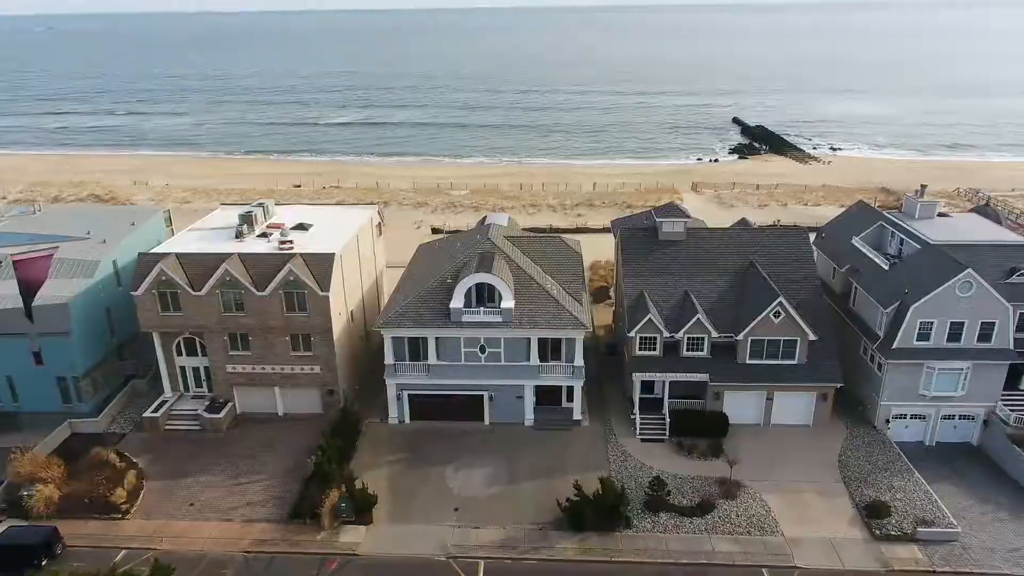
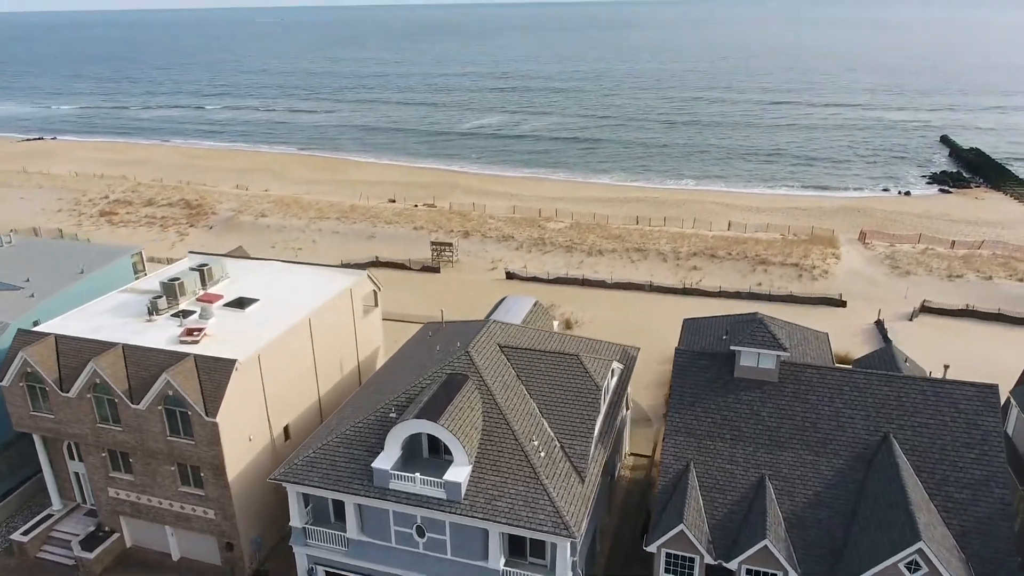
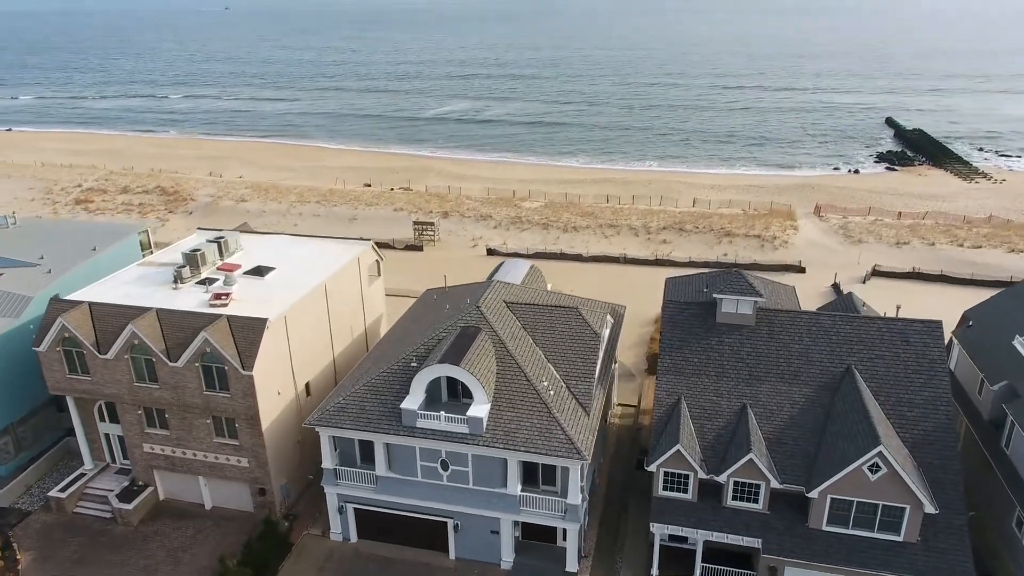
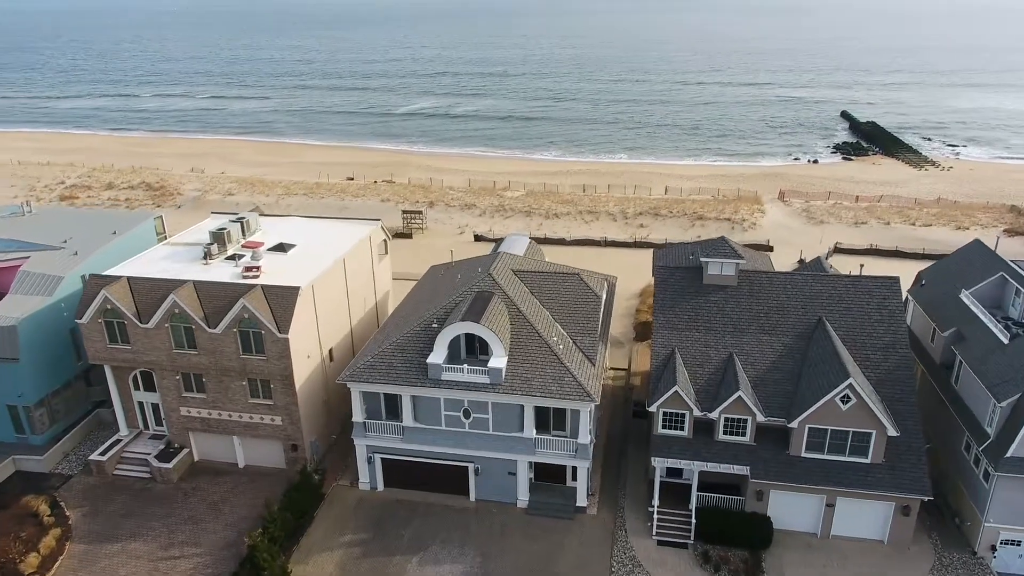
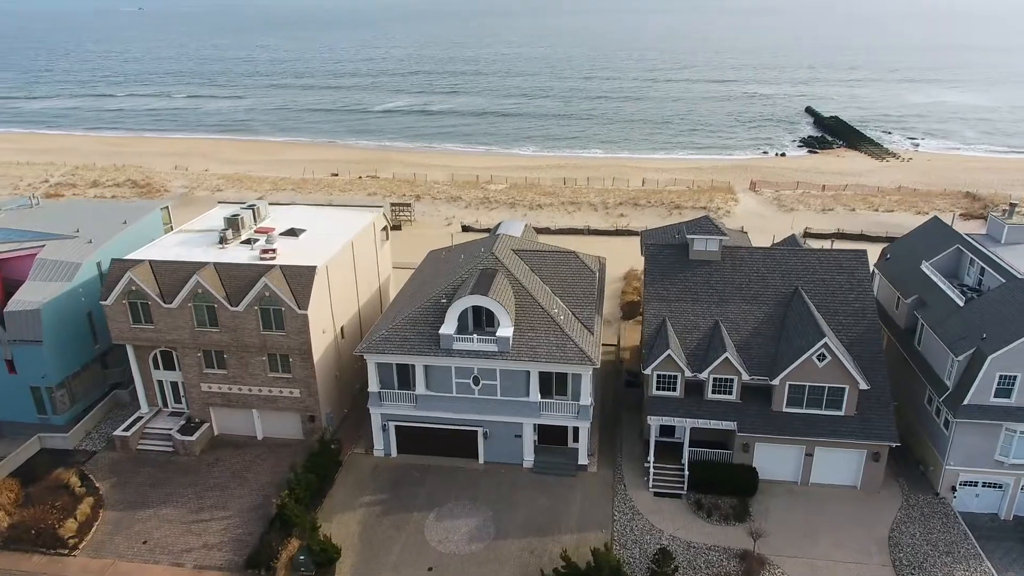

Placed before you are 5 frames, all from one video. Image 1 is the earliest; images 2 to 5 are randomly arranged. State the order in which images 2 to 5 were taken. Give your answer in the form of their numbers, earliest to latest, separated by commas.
5, 4, 3, 2
